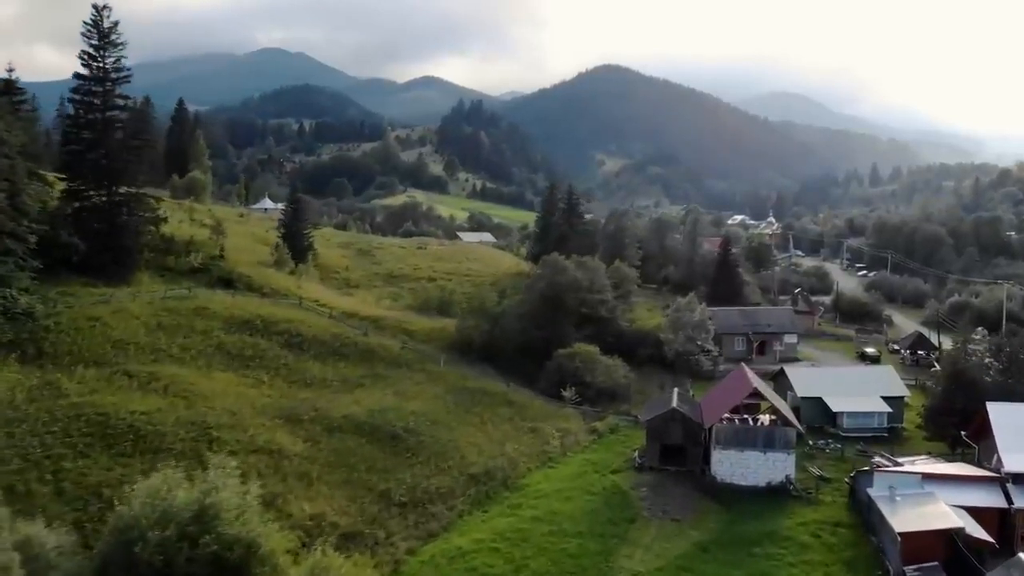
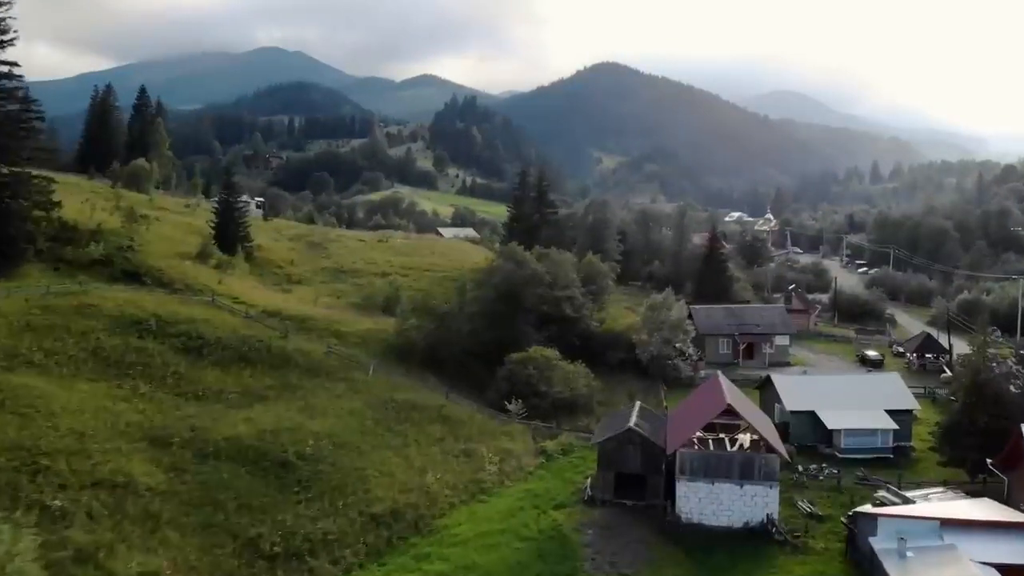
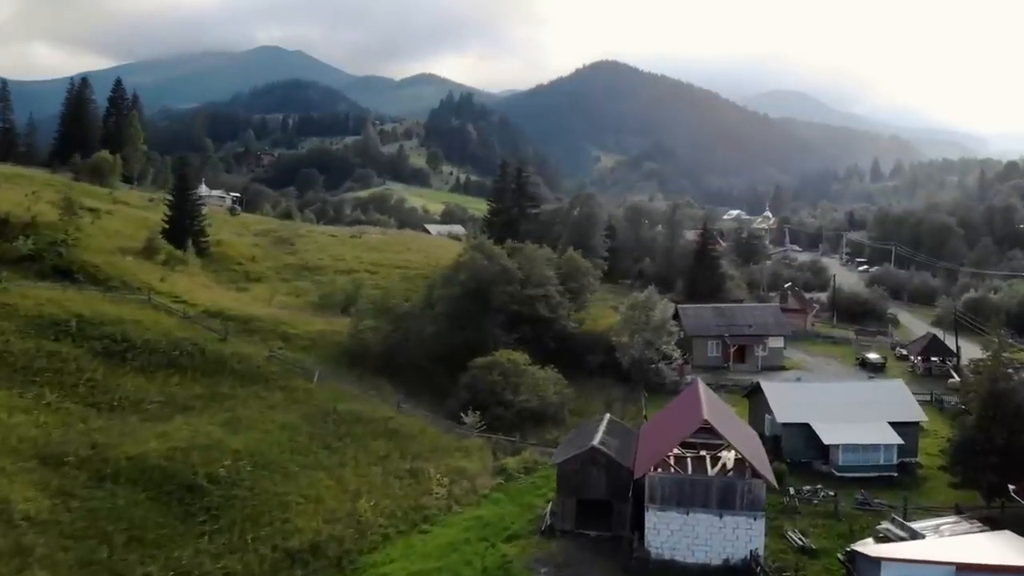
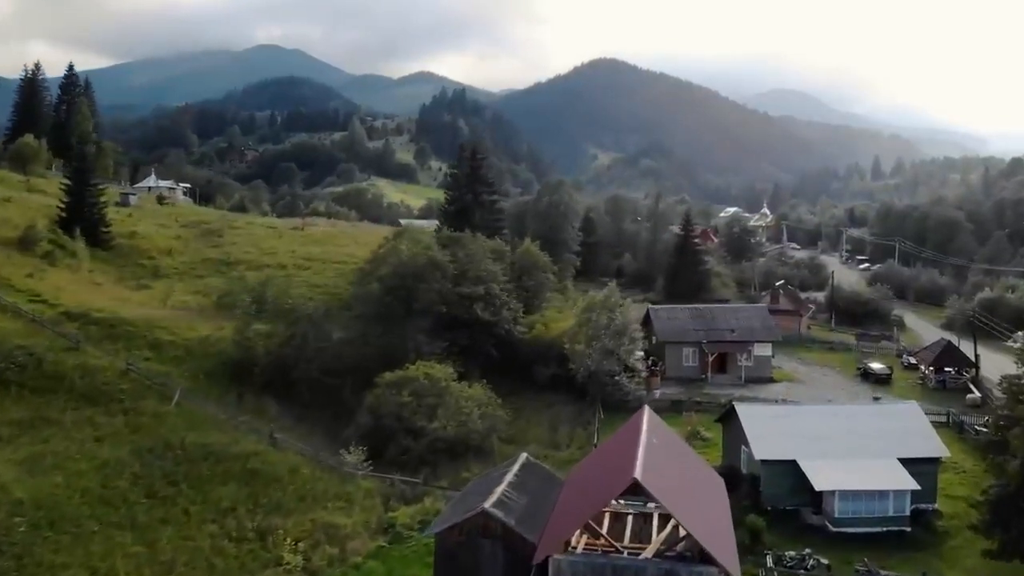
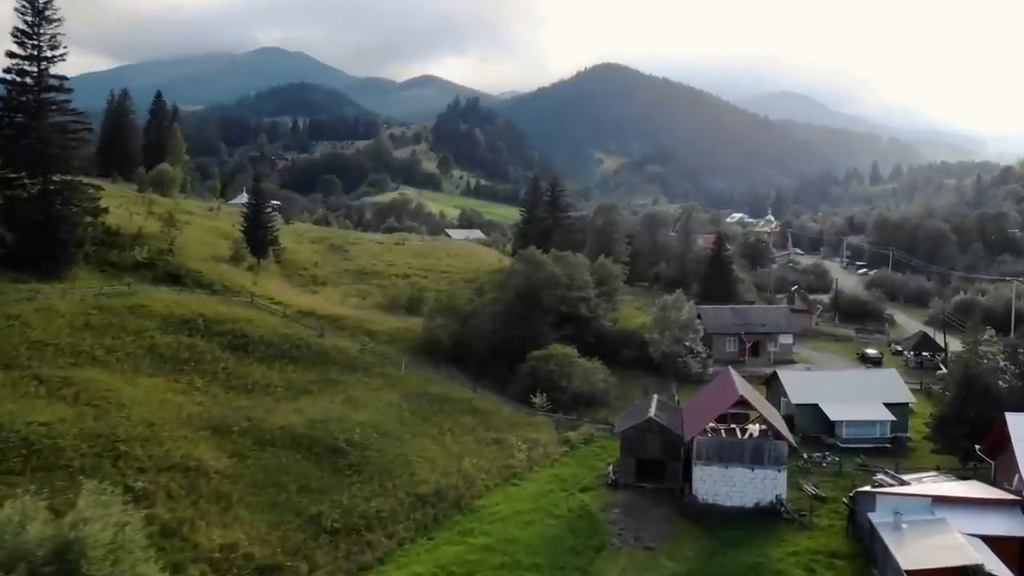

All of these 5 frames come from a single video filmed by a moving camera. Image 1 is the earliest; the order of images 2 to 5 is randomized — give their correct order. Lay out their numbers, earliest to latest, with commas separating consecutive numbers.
5, 2, 3, 4
